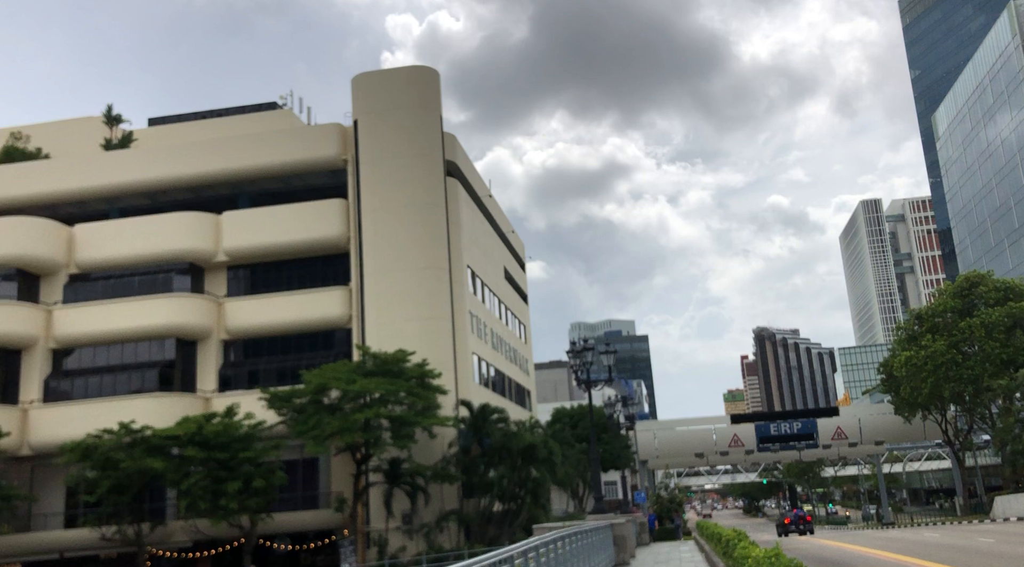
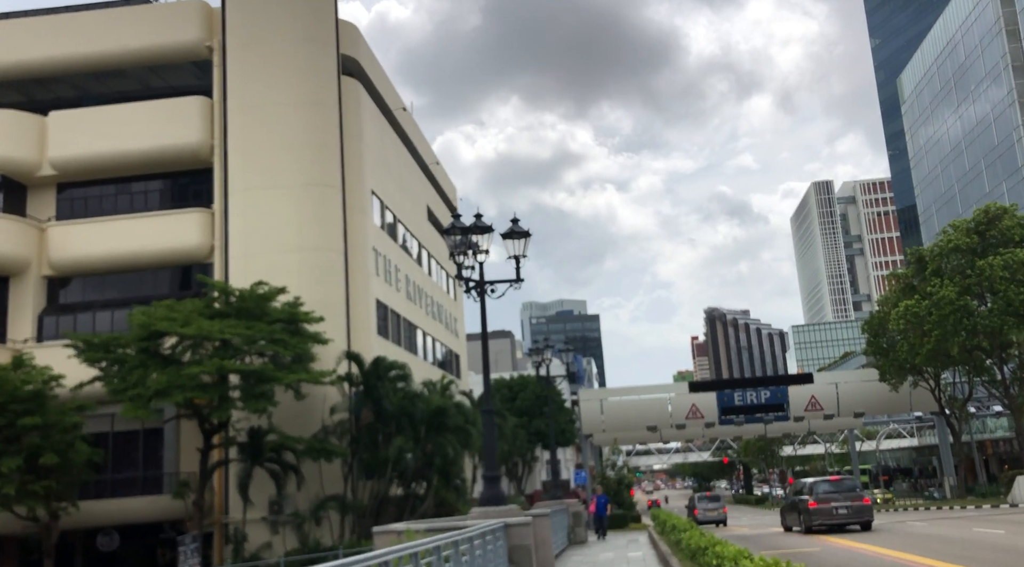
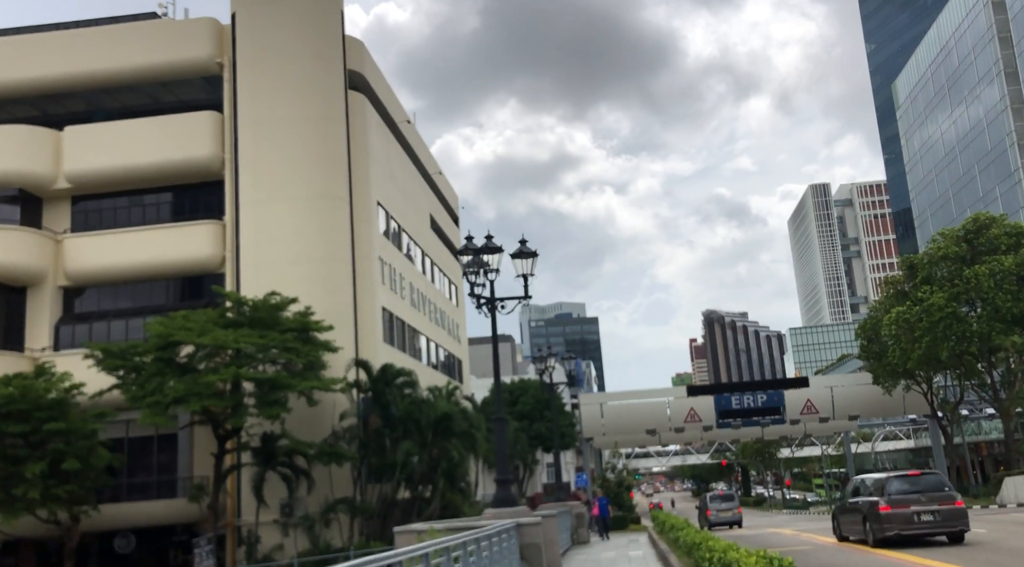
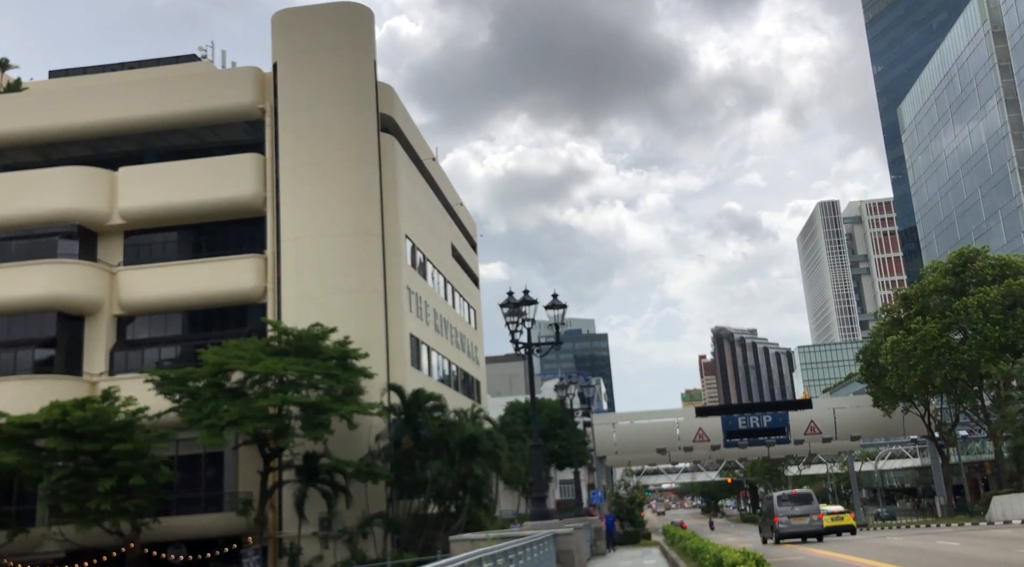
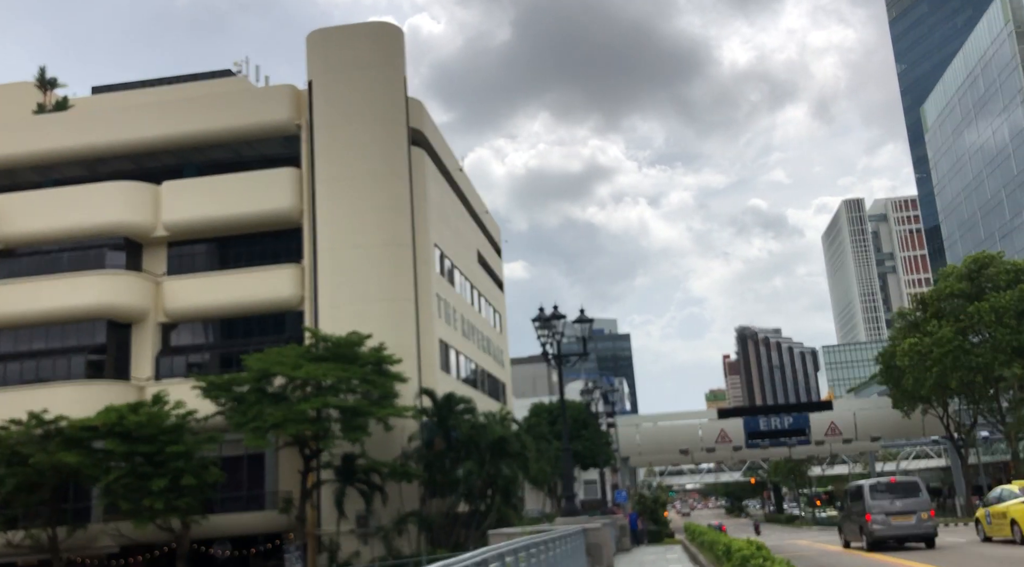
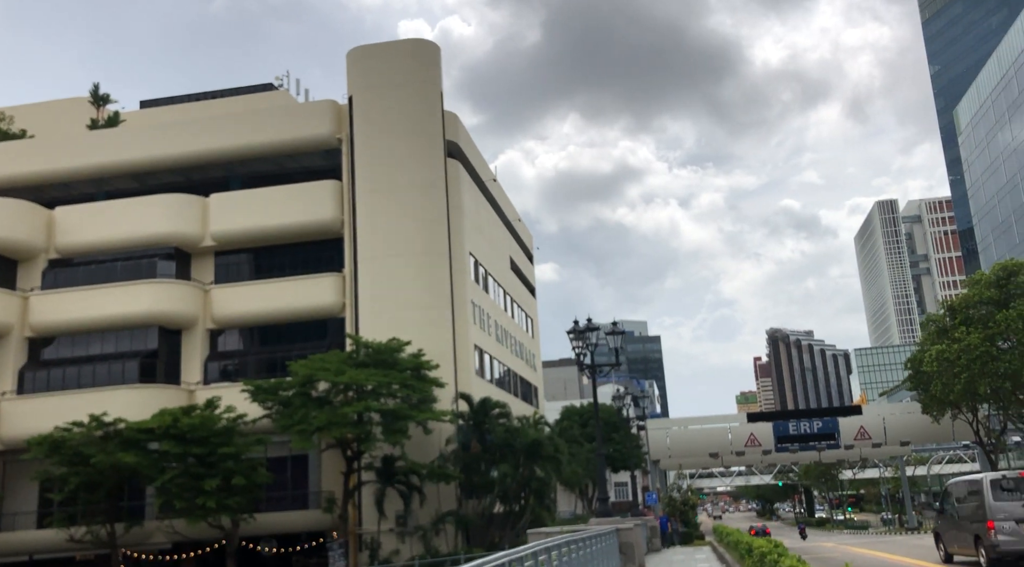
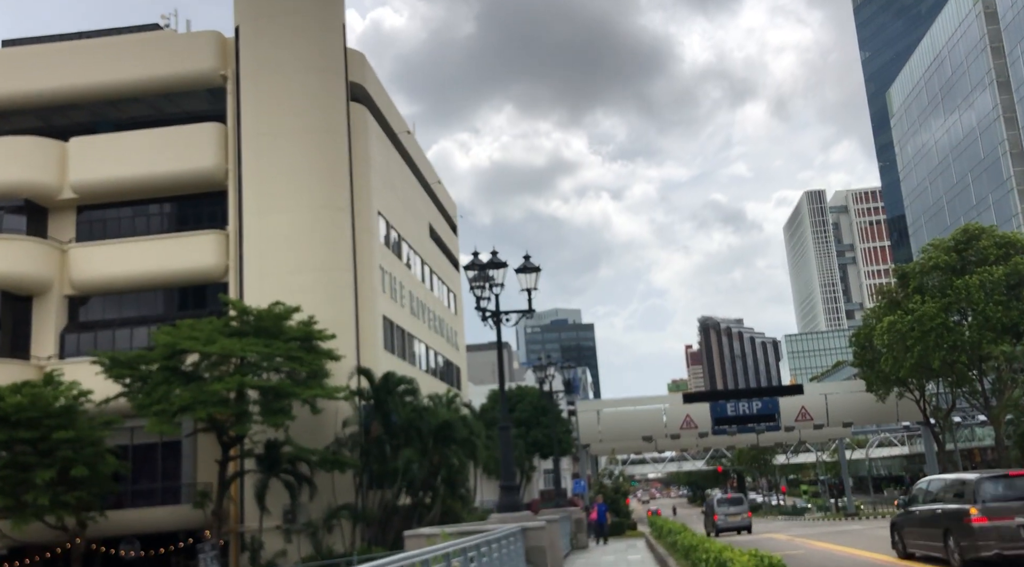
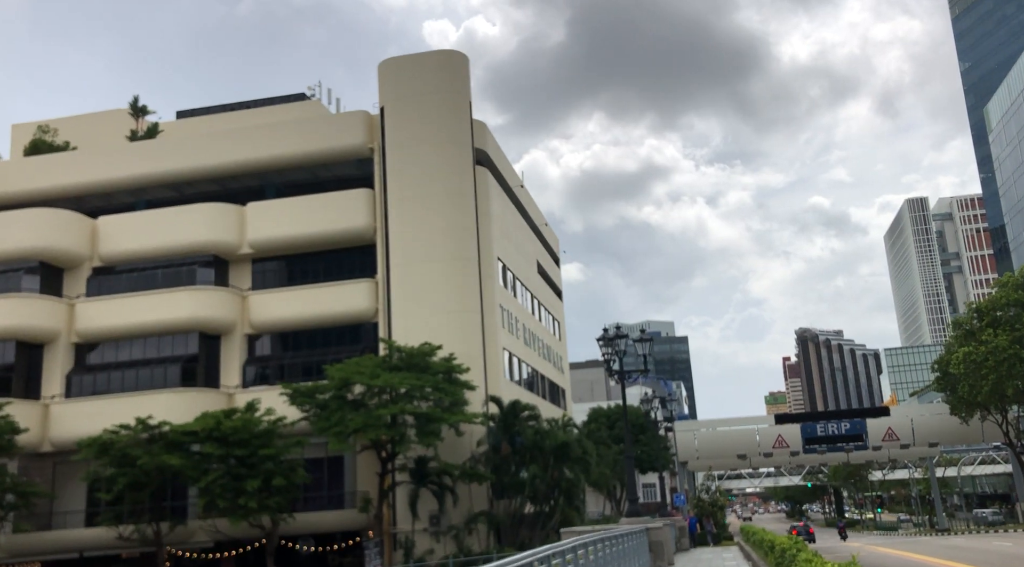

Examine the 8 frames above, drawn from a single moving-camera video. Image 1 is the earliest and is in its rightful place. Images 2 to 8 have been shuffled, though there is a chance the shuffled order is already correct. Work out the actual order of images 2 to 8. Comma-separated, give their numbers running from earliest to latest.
8, 6, 5, 4, 7, 3, 2
